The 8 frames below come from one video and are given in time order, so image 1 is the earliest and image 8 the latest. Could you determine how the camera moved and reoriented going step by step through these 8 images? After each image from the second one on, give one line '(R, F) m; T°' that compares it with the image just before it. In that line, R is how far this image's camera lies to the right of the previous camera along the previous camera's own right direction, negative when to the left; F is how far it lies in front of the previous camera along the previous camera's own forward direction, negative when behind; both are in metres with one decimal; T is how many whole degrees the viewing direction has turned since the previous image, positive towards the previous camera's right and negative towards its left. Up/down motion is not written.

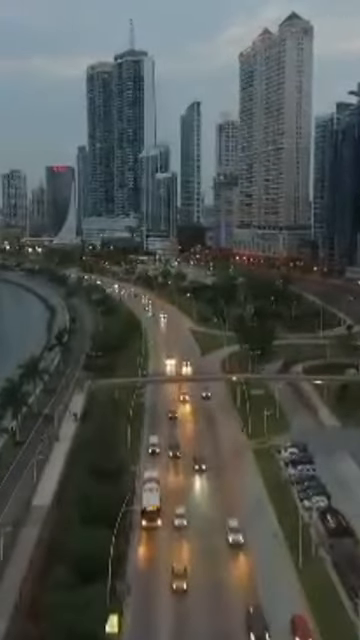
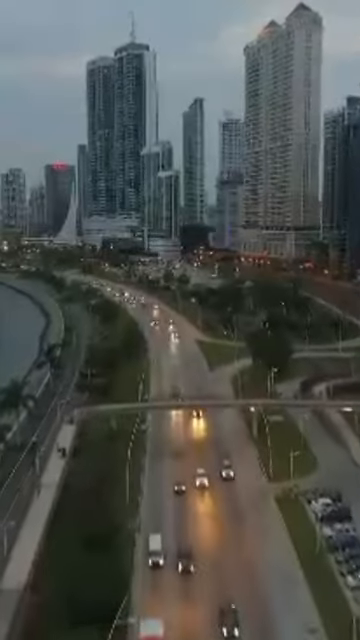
(-0.3, +6.8) m; 0°
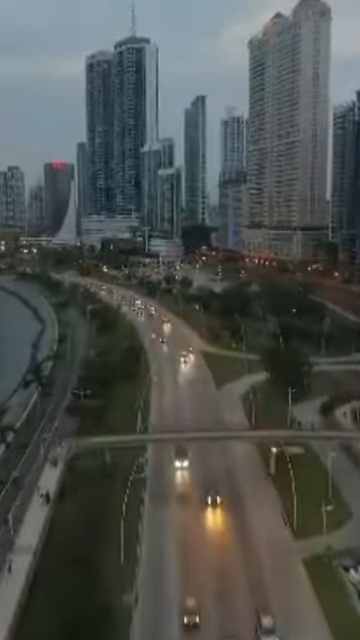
(-0.2, +6.1) m; 0°
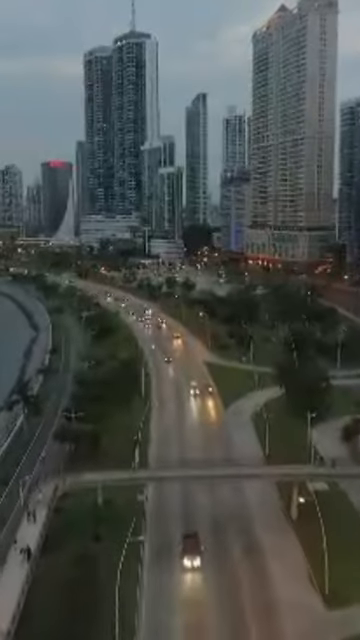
(-0.3, +5.3) m; 0°
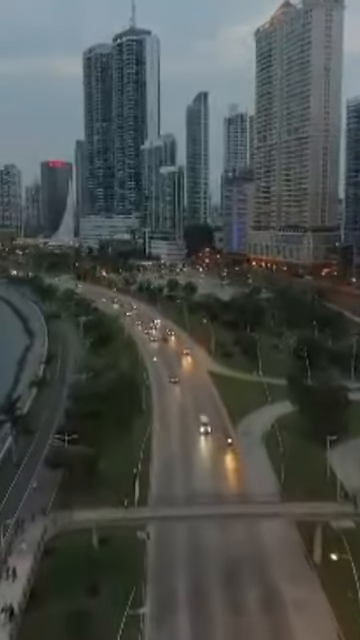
(-0.3, +3.8) m; 0°
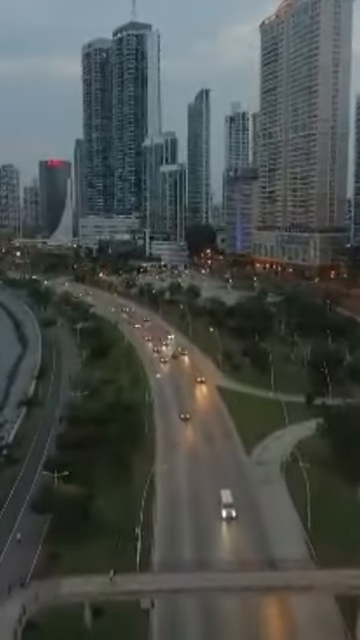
(-0.4, +5.2) m; 0°
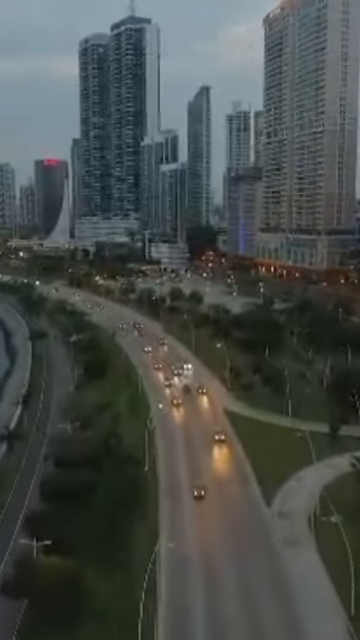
(-0.4, +6.2) m; 0°
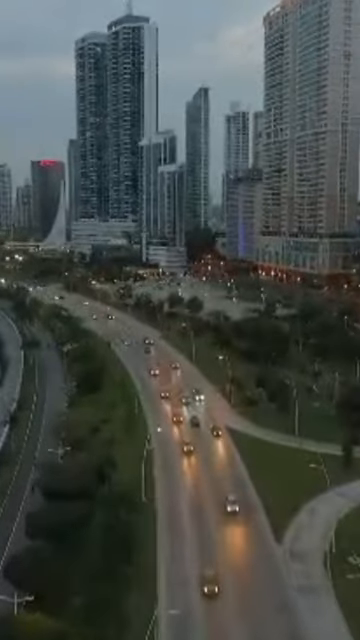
(-0.2, +3.1) m; 0°
